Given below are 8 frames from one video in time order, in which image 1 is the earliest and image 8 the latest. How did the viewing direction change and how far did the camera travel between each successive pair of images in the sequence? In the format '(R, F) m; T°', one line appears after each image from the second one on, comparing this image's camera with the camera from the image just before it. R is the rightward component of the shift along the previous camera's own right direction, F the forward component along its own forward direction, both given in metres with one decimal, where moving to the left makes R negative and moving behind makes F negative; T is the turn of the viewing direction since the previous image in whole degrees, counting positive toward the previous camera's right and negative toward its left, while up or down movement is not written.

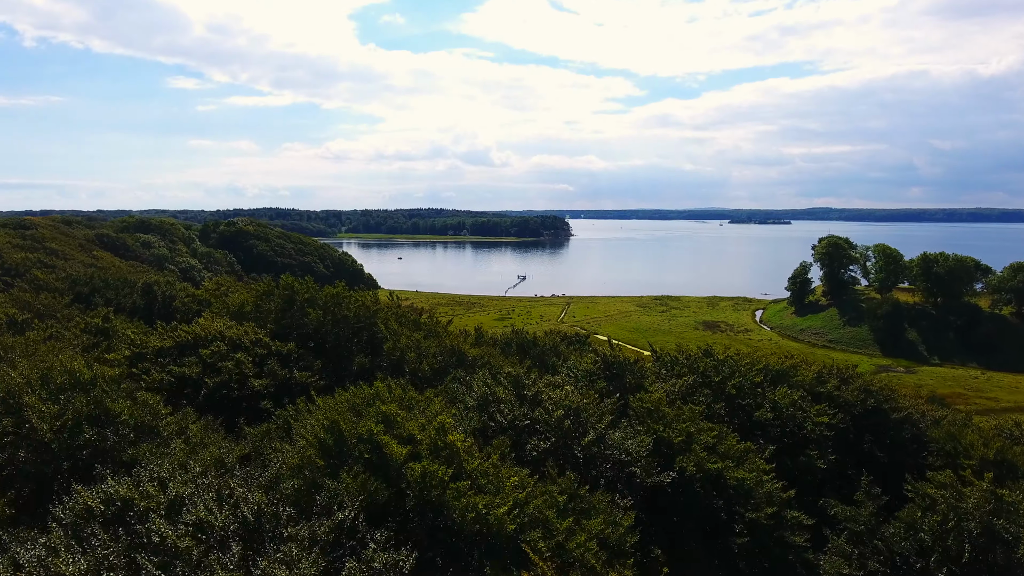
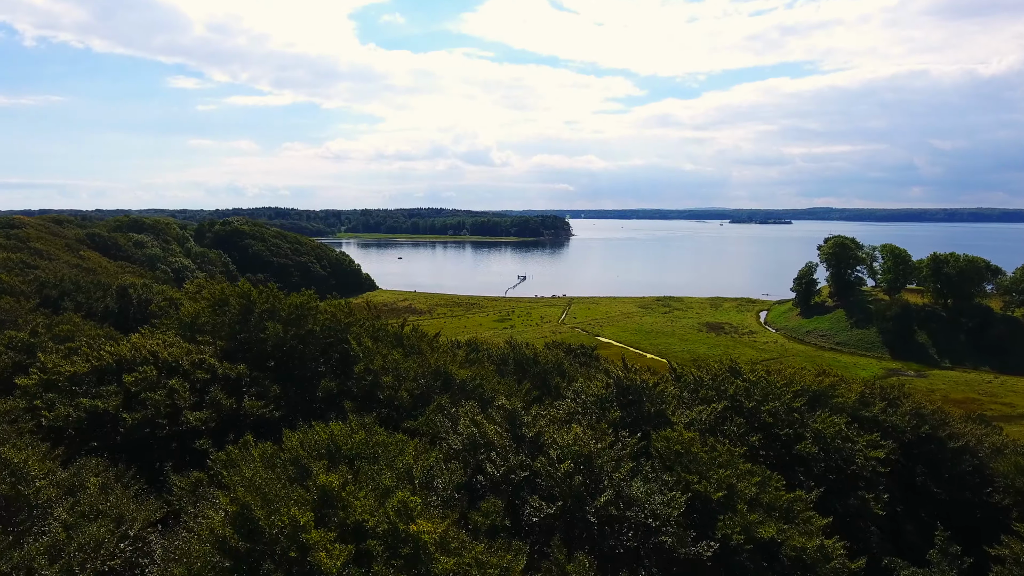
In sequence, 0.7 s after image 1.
(+0.1, +2.1) m; 0°
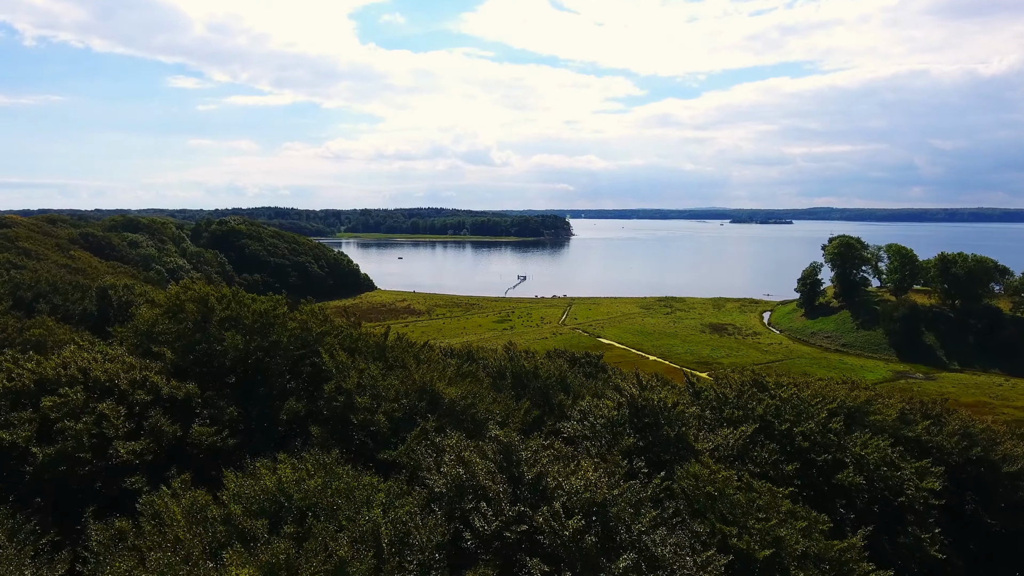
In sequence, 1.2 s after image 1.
(0.0, +1.5) m; 0°
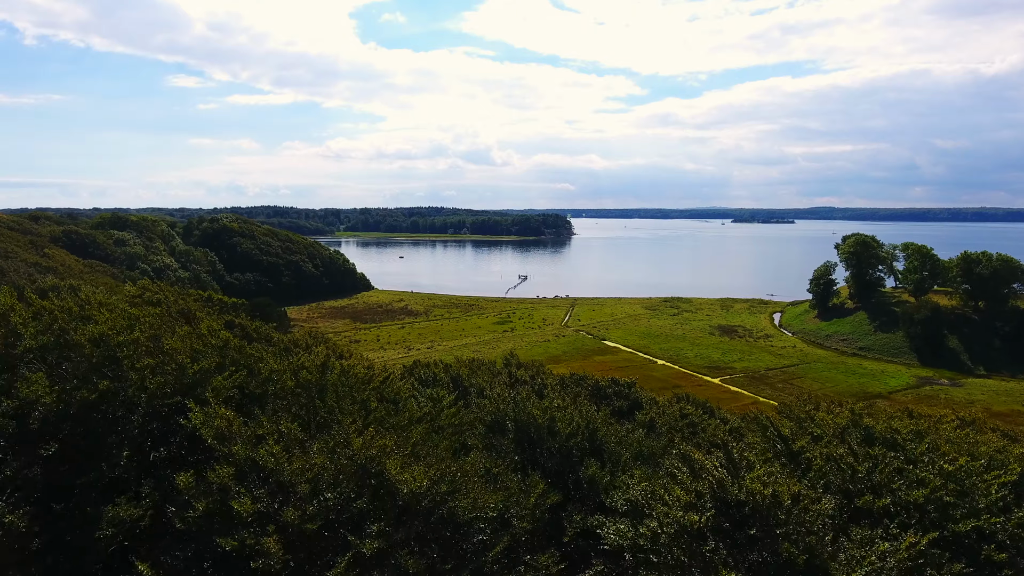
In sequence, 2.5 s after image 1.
(0.0, +4.1) m; 0°
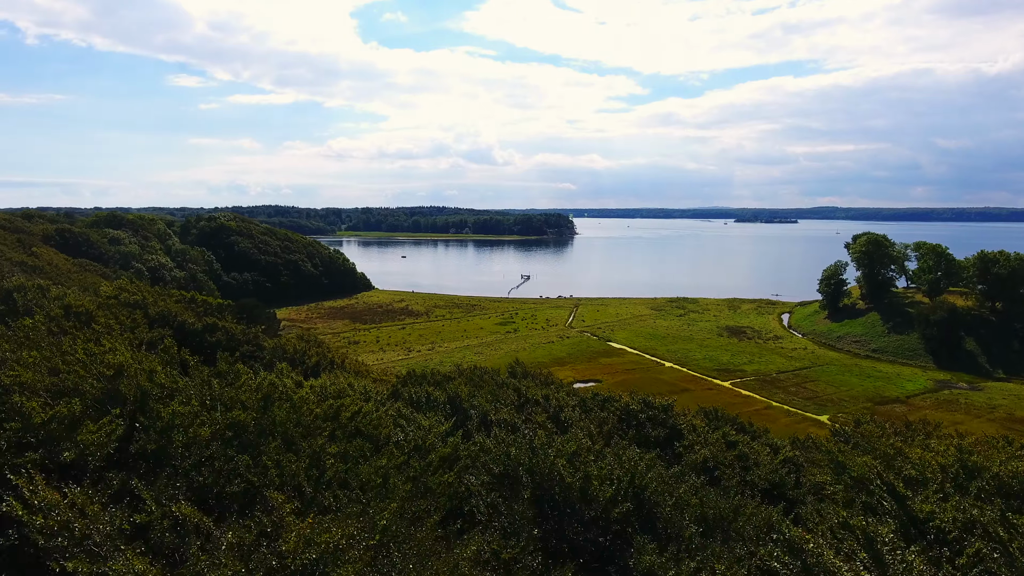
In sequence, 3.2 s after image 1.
(-0.2, +2.2) m; 0°
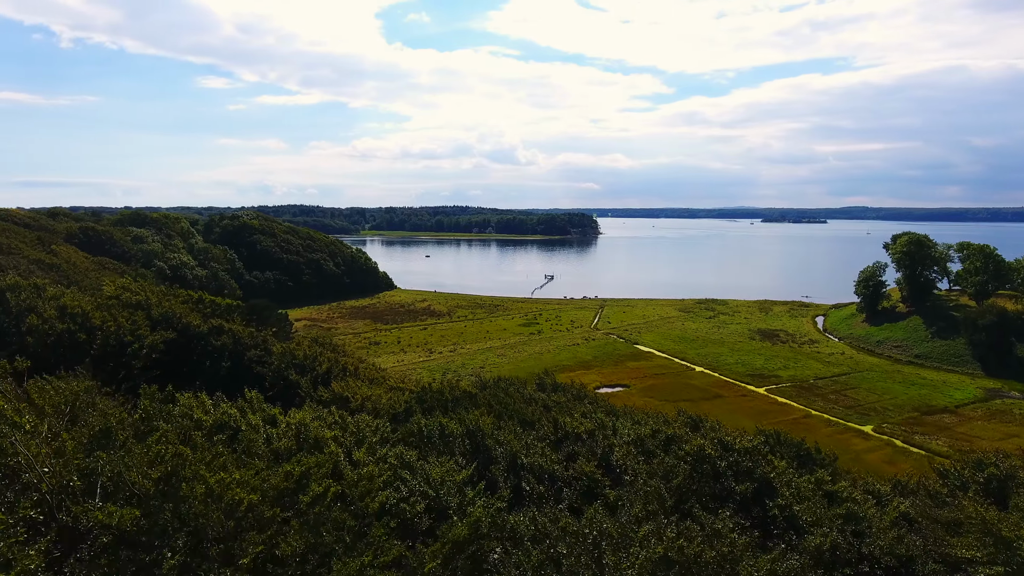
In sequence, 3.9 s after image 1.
(-0.2, +2.3) m; -2°
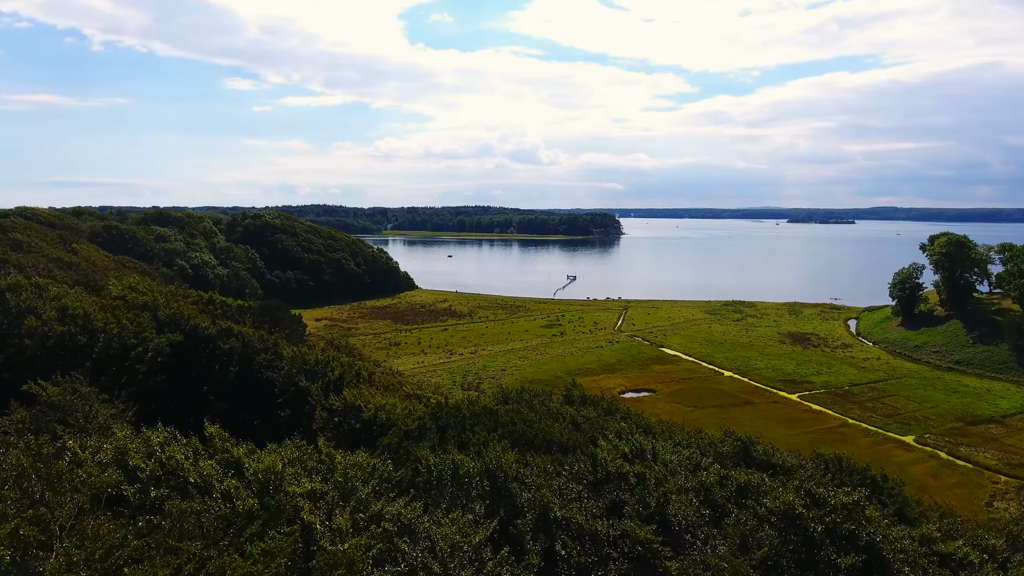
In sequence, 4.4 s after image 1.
(-0.1, +1.7) m; -2°
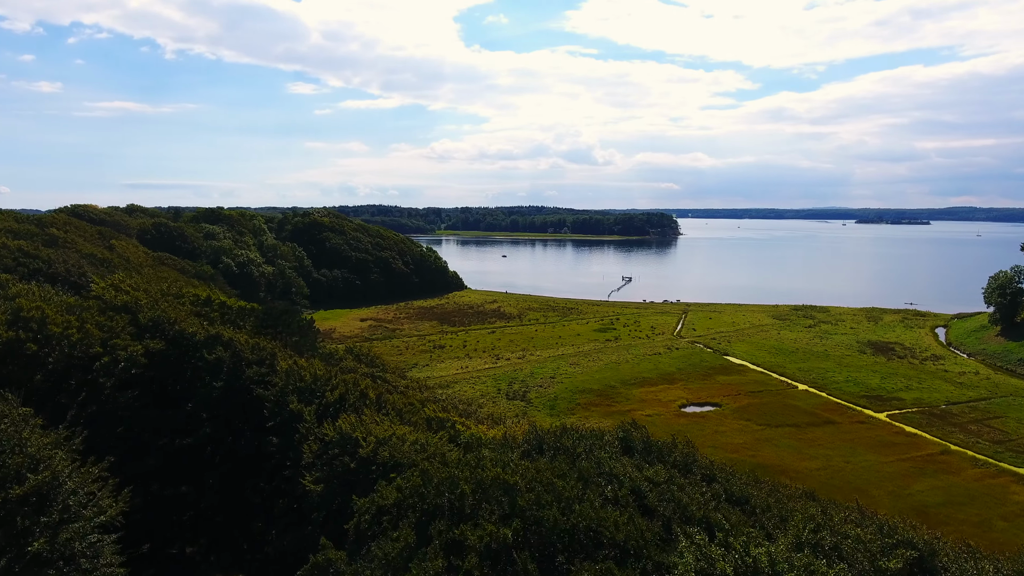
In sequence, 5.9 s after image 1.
(+0.3, +4.8) m; -5°
